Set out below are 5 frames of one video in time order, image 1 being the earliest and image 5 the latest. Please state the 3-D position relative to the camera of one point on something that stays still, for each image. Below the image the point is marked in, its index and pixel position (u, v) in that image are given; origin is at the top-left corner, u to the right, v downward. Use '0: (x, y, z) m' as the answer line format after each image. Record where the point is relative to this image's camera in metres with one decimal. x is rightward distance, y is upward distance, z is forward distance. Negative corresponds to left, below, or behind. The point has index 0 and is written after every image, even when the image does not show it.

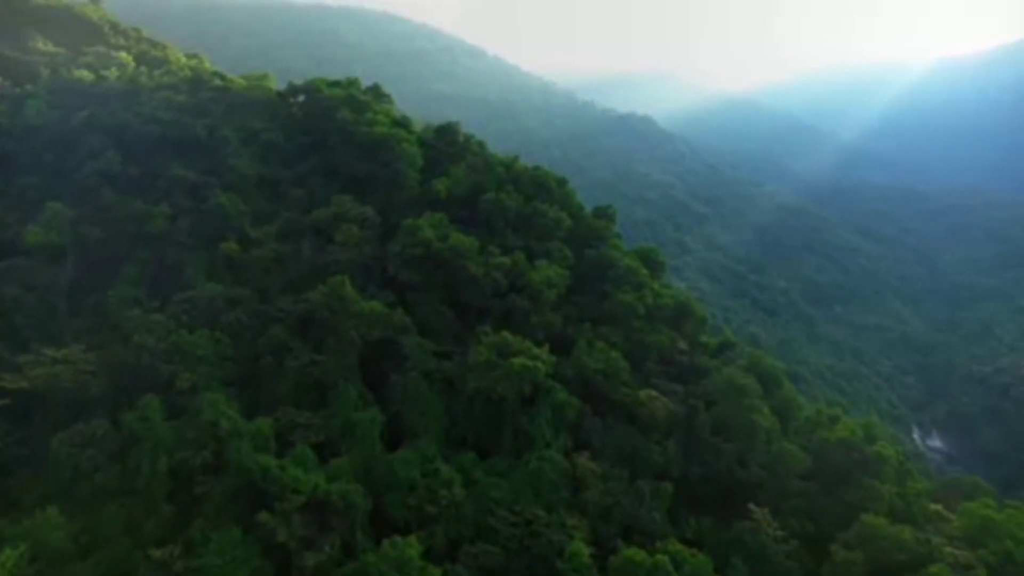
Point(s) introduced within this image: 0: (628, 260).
0: (+2.3, +0.5, +20.0) m
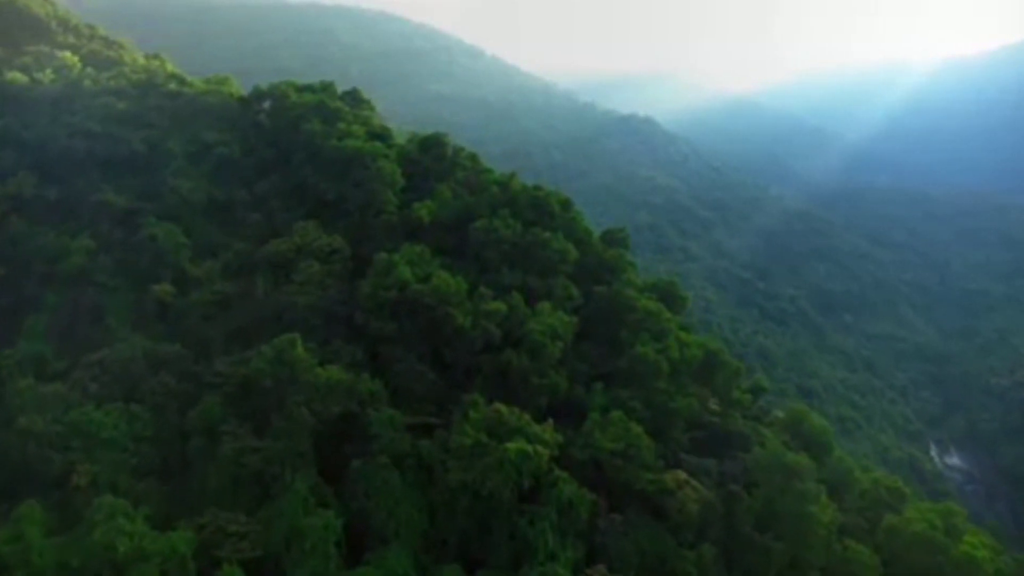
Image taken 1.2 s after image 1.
0: (+2.2, -0.2, +16.7) m
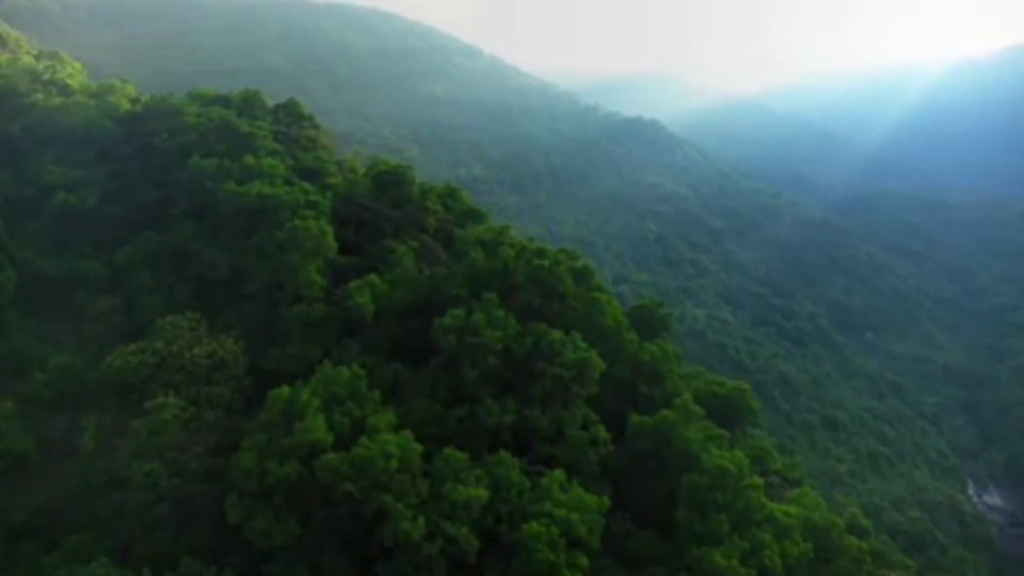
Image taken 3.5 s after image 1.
0: (+2.1, -1.7, +10.4) m
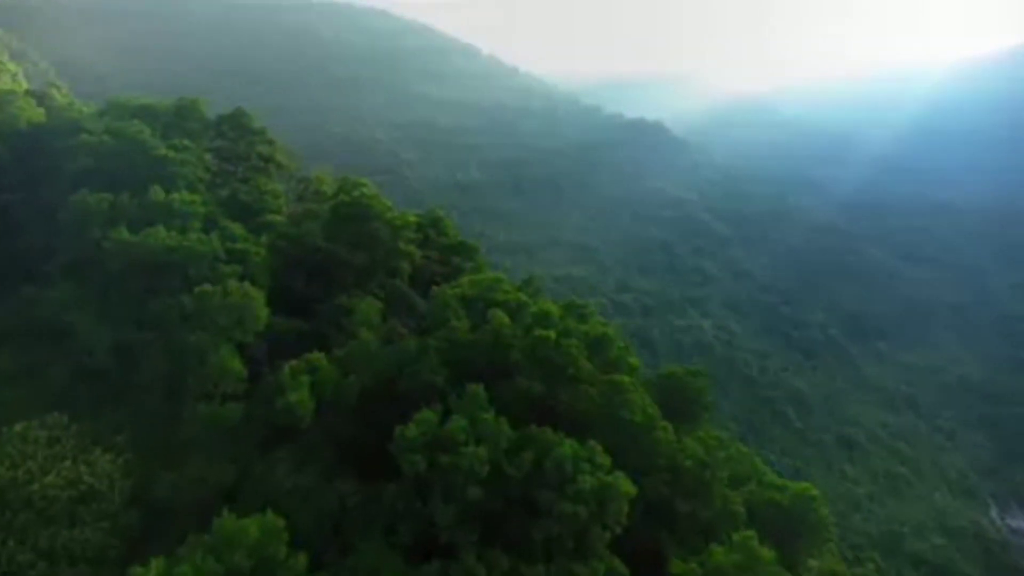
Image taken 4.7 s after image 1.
0: (+2.1, -2.4, +7.2) m
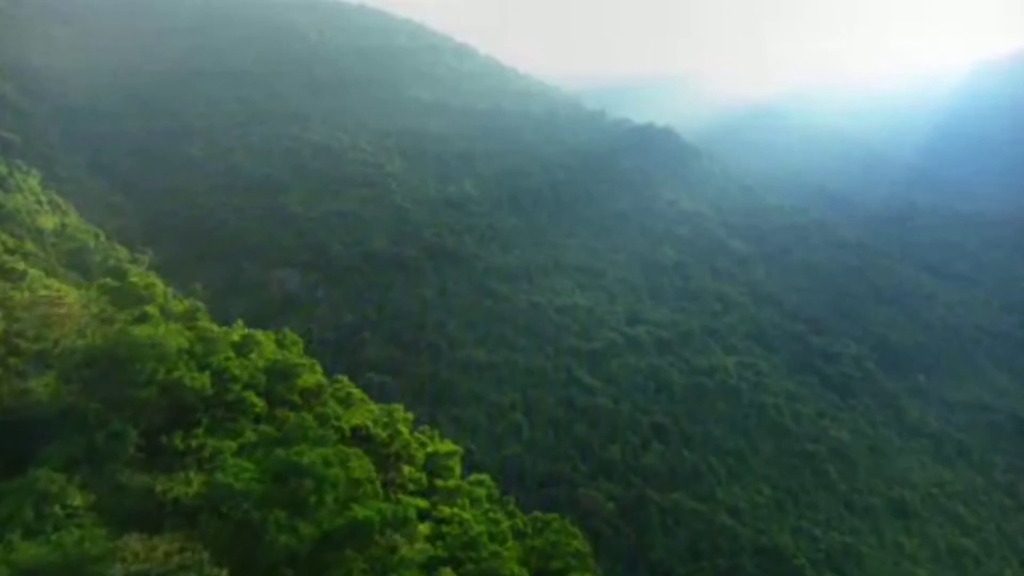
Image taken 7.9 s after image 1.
0: (+1.9, -4.5, -1.8) m
